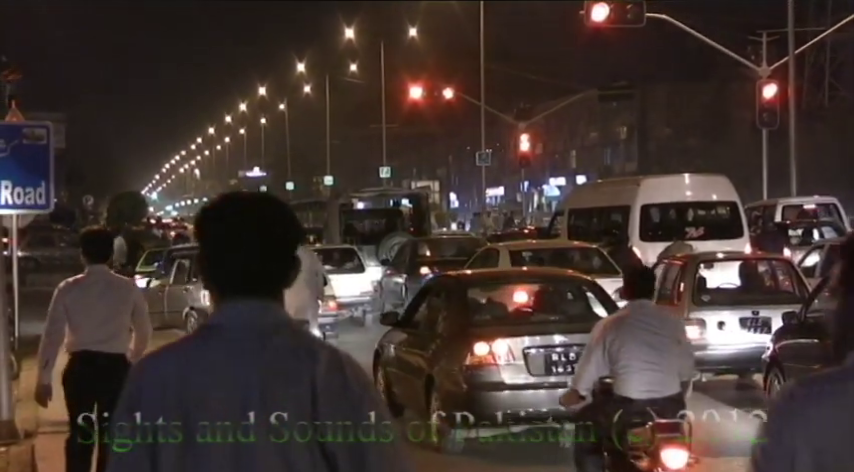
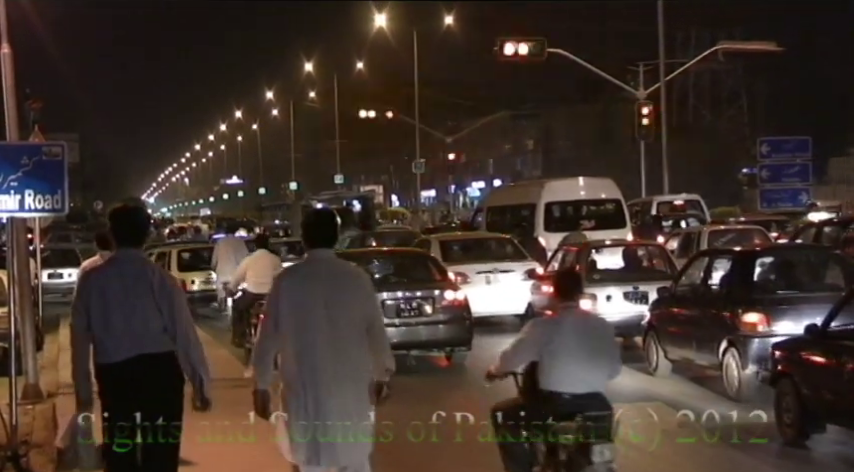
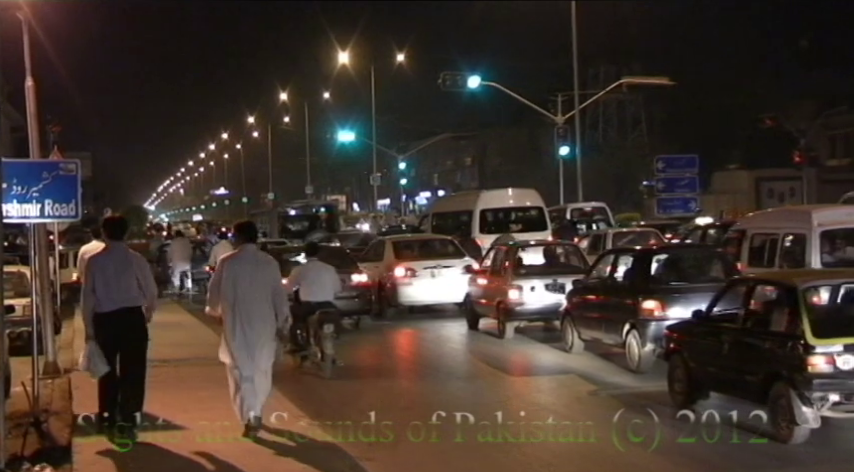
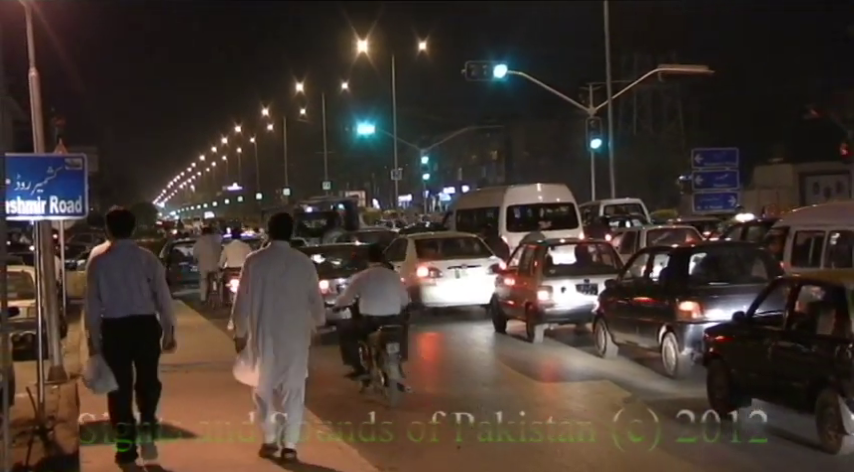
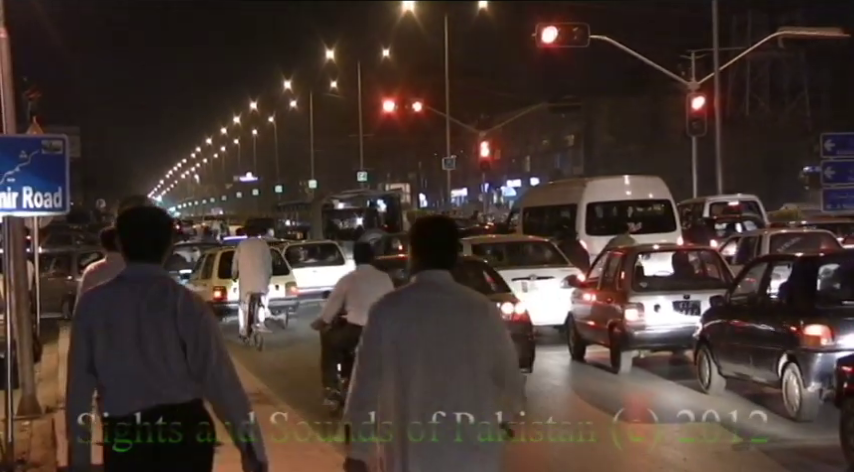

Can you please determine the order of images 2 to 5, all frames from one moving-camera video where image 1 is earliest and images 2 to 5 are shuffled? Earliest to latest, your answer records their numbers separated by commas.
5, 2, 4, 3
